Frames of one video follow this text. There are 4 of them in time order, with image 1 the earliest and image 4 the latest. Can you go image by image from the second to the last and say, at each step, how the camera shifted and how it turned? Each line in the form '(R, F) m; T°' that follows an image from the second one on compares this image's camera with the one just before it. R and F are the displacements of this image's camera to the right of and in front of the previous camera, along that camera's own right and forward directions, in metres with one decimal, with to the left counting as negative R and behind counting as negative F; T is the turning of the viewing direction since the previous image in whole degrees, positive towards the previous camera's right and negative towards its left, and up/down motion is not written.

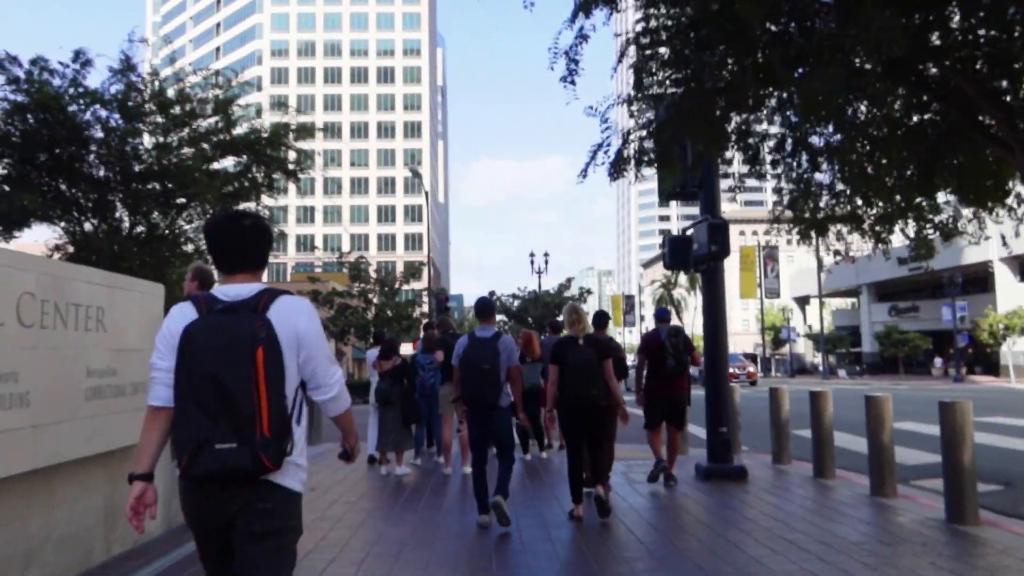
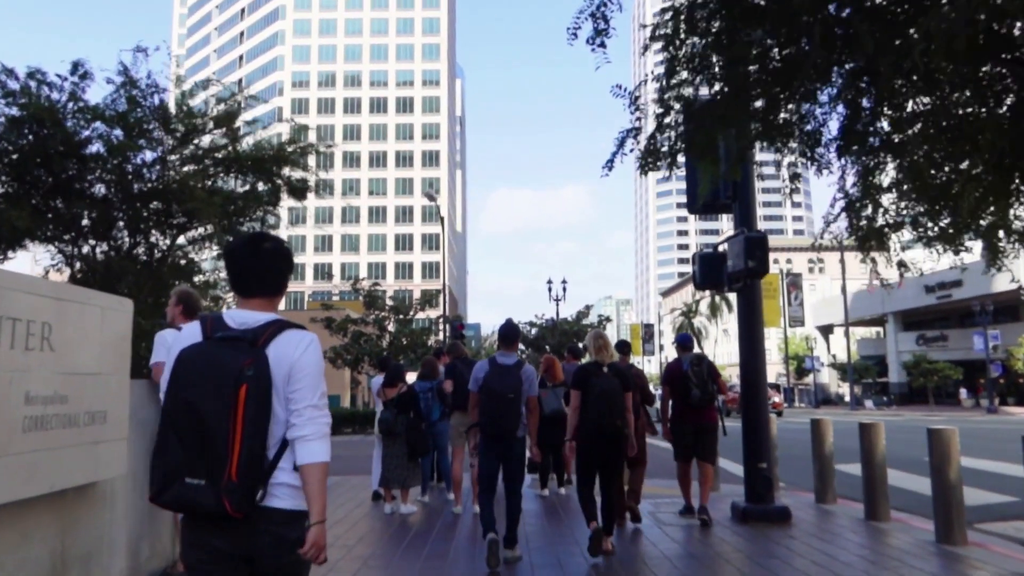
(0.0, +0.9) m; -1°
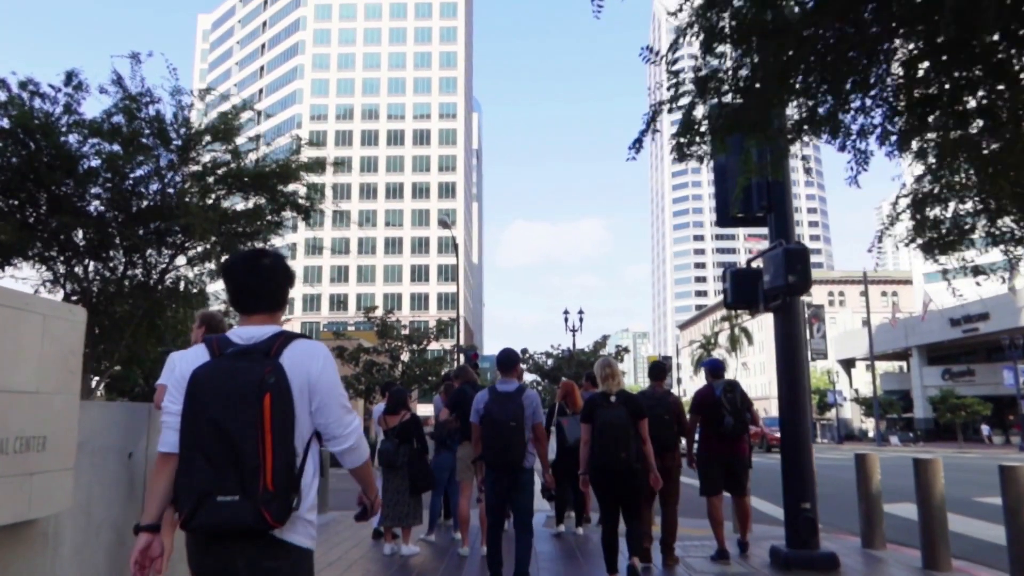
(0.0, +0.8) m; -1°
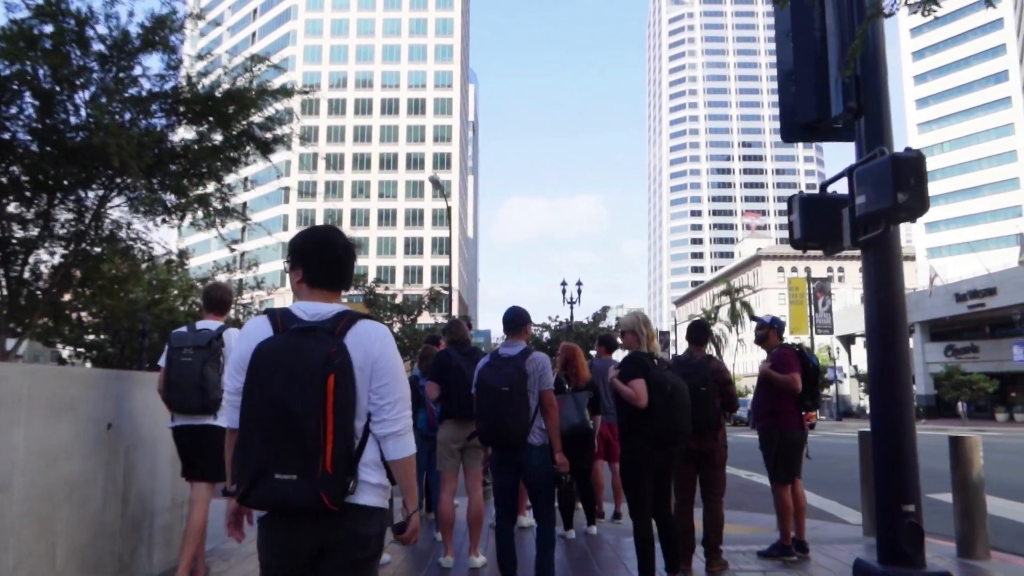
(0.0, +2.0) m; 0°
